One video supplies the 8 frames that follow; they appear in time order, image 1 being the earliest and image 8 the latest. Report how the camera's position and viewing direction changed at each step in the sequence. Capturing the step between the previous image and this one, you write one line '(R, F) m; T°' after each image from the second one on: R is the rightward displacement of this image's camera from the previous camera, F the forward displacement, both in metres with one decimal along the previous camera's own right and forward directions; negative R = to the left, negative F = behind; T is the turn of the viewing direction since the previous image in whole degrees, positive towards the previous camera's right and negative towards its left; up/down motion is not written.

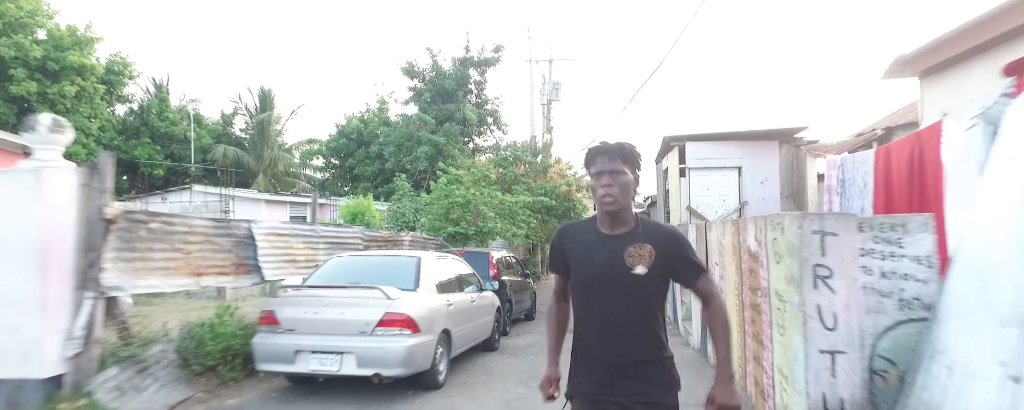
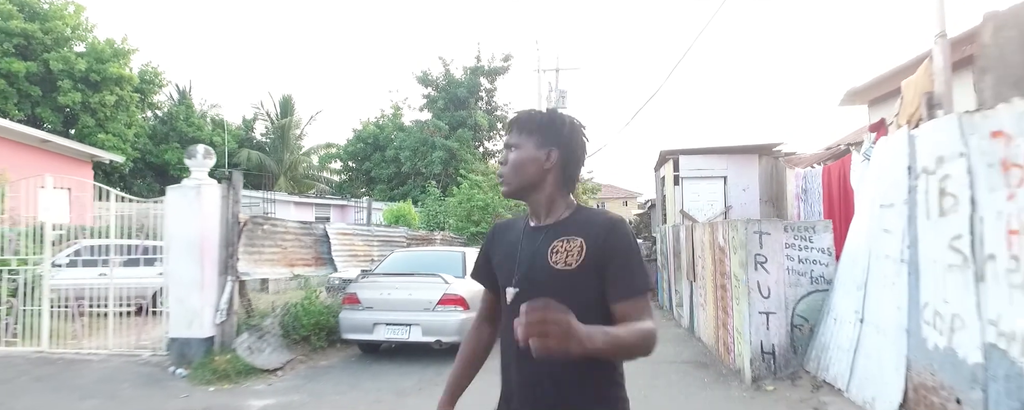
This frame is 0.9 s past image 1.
(-0.3, -1.8) m; 0°
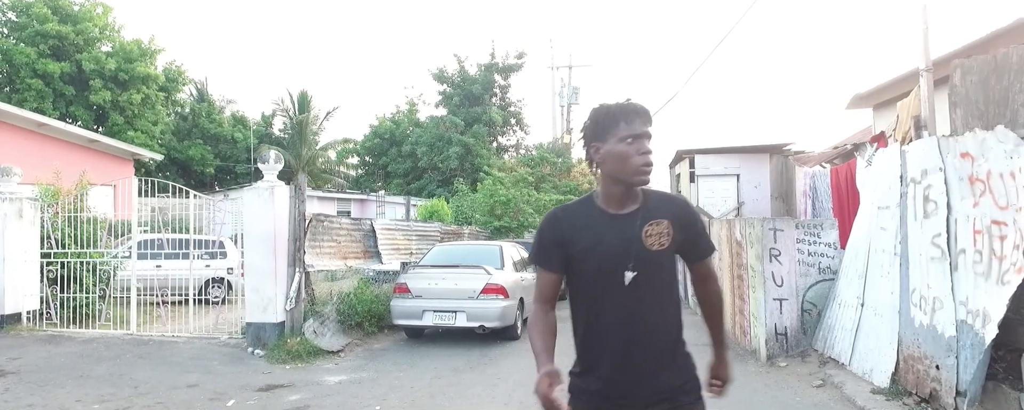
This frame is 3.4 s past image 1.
(-0.4, -0.8) m; -1°
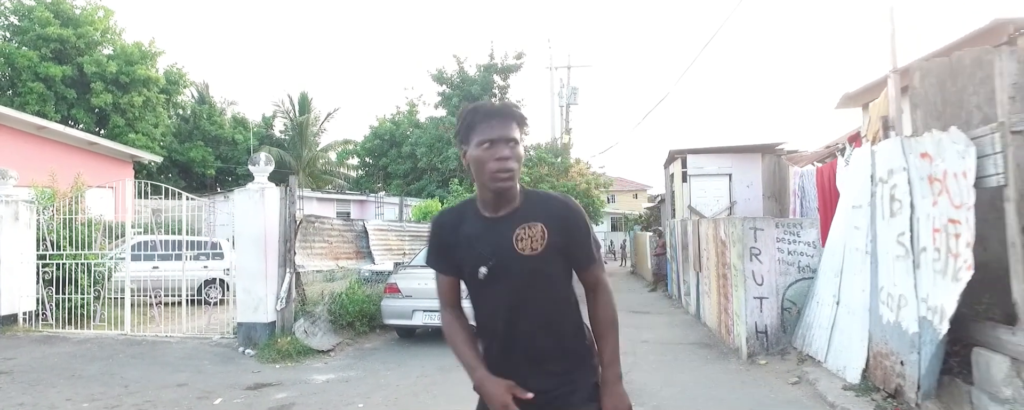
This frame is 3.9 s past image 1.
(+0.2, -0.1) m; 0°
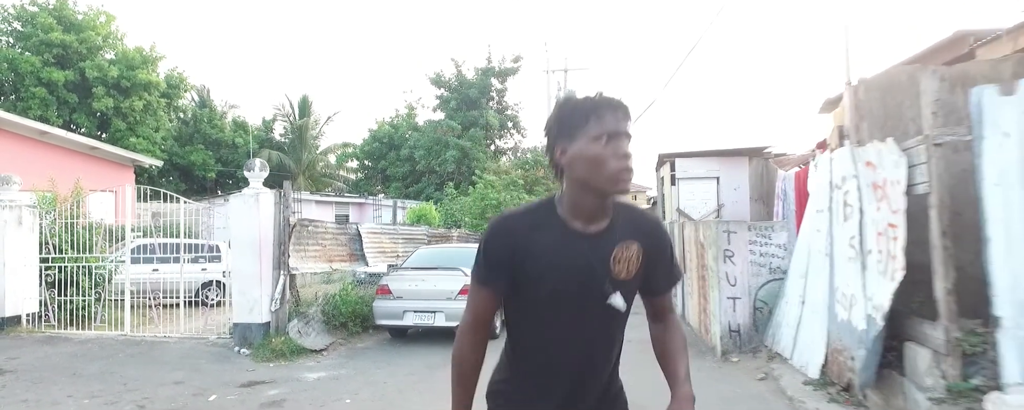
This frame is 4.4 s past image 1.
(+0.2, -0.3) m; 0°
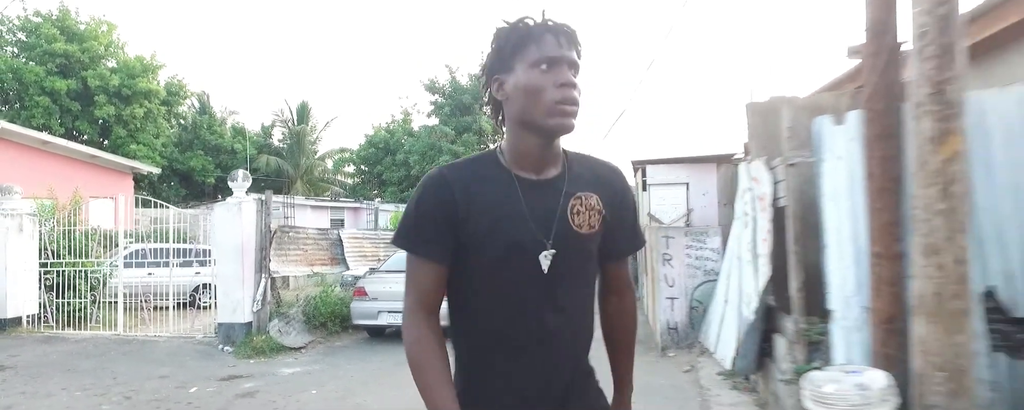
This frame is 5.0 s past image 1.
(+0.6, -0.6) m; 0°
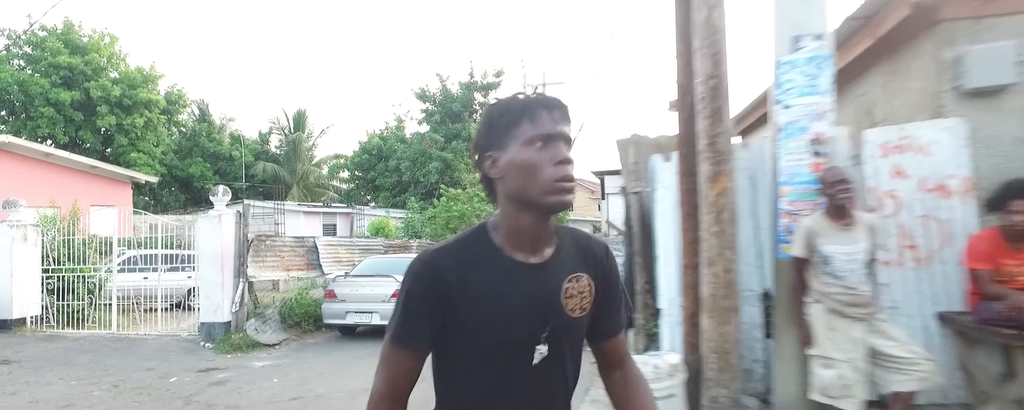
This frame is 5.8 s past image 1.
(+0.9, -1.0) m; 0°
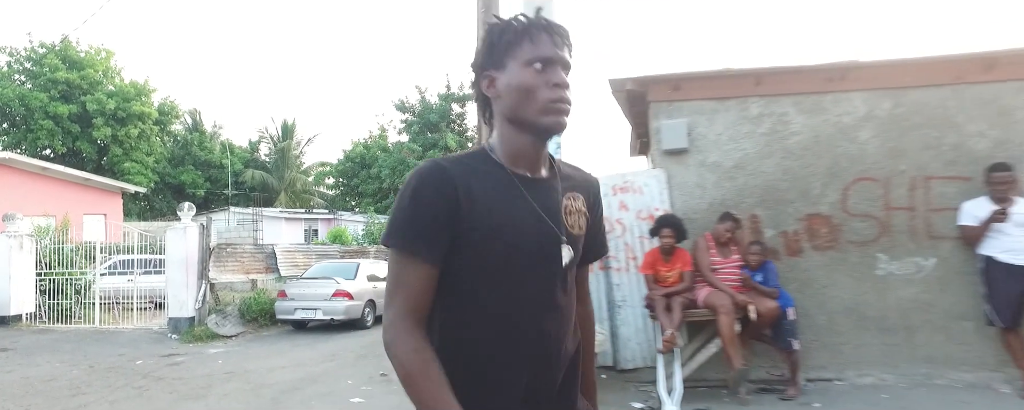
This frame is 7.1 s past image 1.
(+1.6, -1.7) m; 0°
